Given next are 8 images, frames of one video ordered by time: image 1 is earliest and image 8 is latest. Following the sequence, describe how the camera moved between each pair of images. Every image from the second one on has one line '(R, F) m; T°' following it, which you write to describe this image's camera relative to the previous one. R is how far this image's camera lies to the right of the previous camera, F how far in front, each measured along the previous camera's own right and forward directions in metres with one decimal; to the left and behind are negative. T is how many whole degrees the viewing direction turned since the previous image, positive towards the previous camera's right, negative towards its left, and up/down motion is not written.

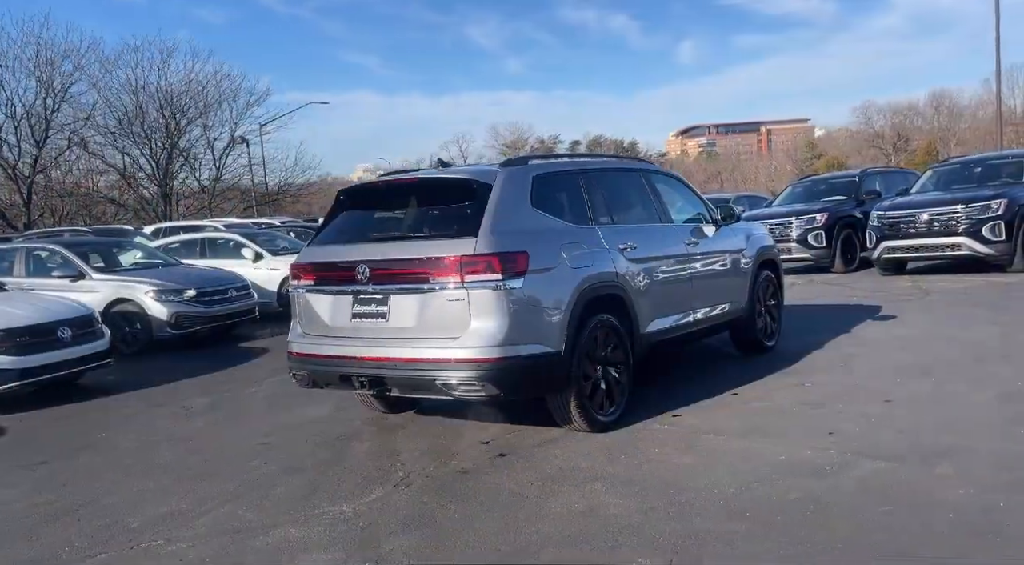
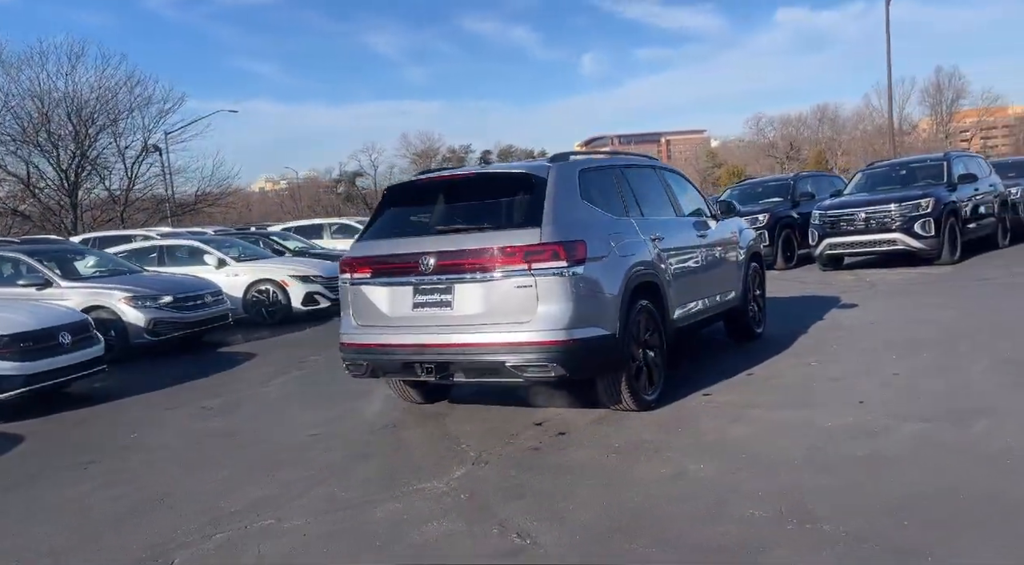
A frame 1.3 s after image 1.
(-0.9, -0.2) m; +6°
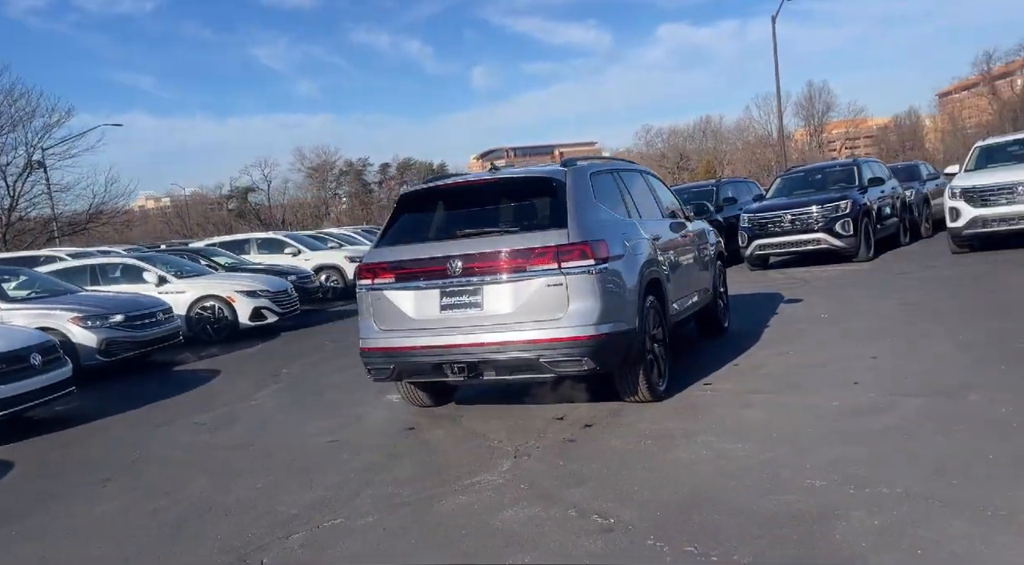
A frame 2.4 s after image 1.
(-0.8, -0.2) m; +7°
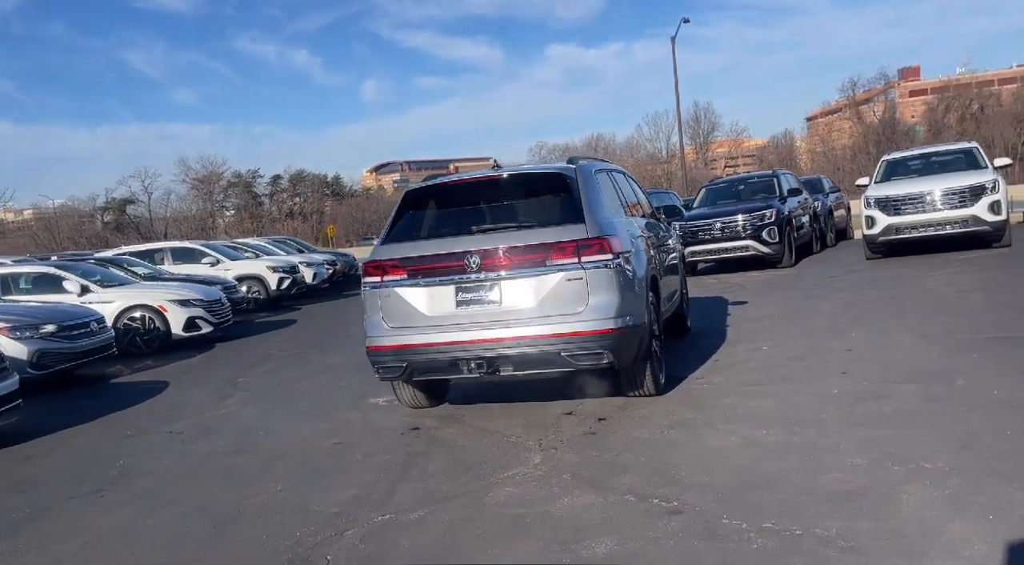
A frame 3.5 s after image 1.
(-0.8, 0.0) m; +7°
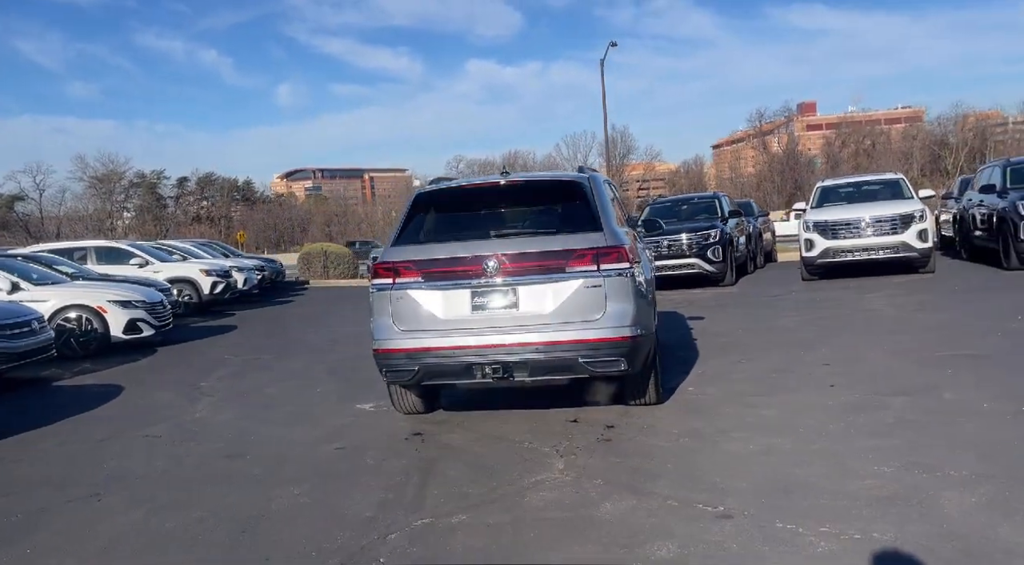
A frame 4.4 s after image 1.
(-0.7, +0.1) m; +6°
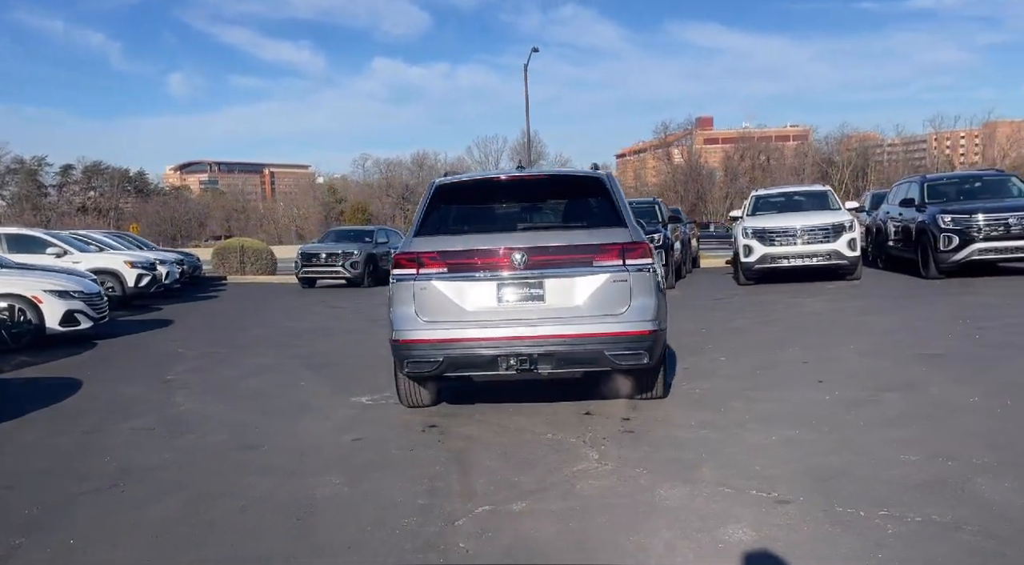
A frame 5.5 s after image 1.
(-0.8, 0.0) m; +6°
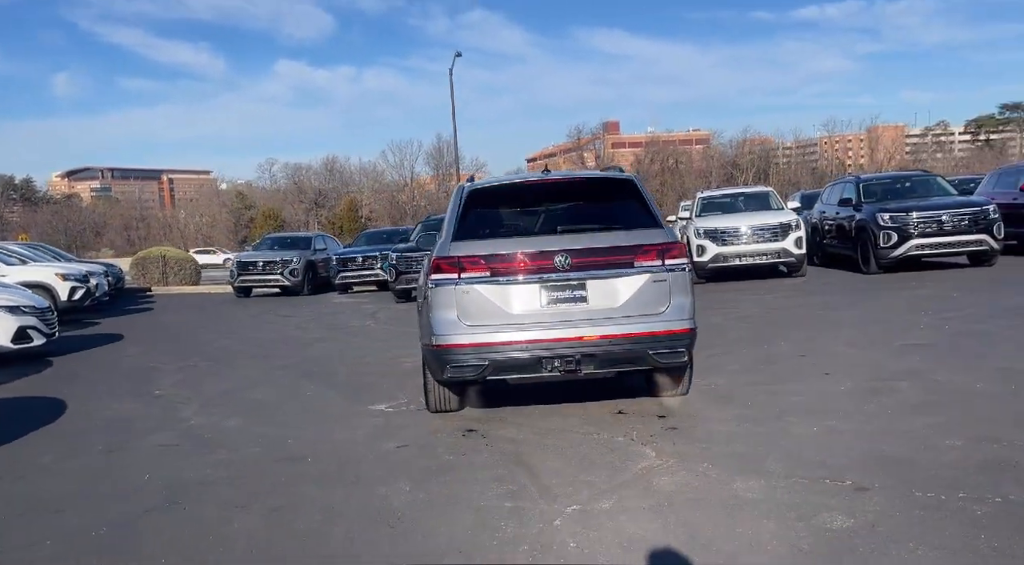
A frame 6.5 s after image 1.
(-0.8, 0.0) m; +6°
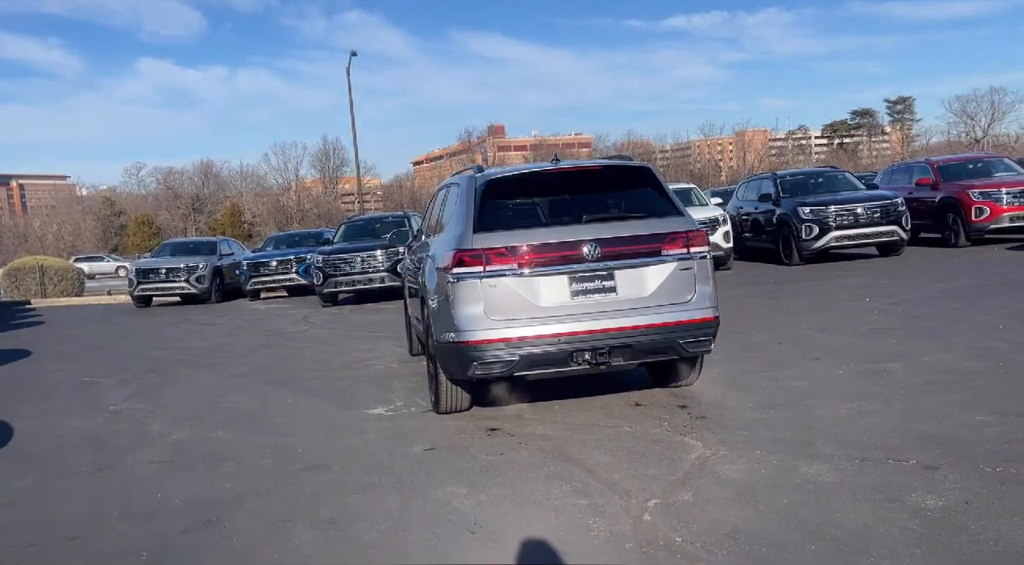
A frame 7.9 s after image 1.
(-0.9, +0.3) m; +7°
